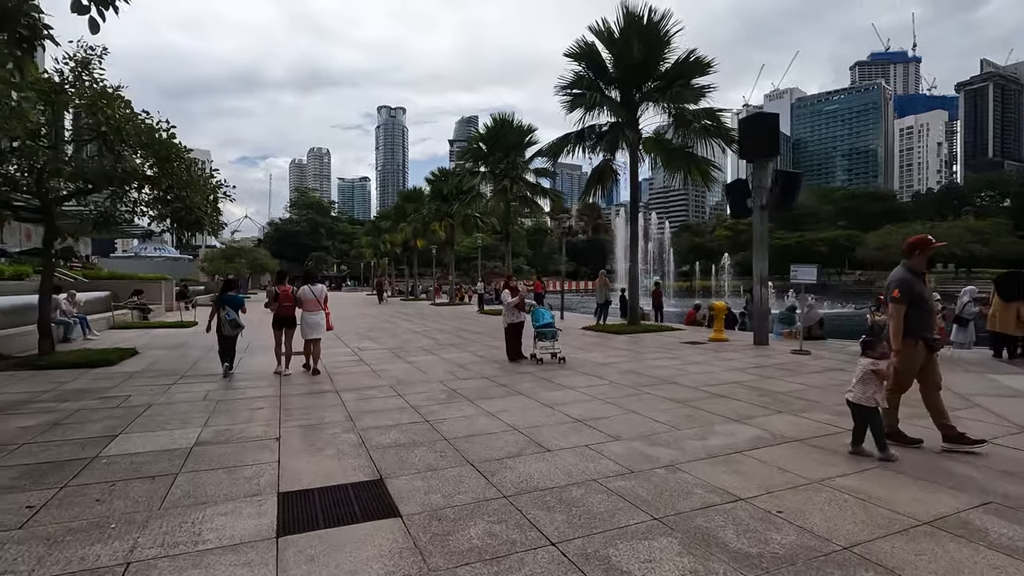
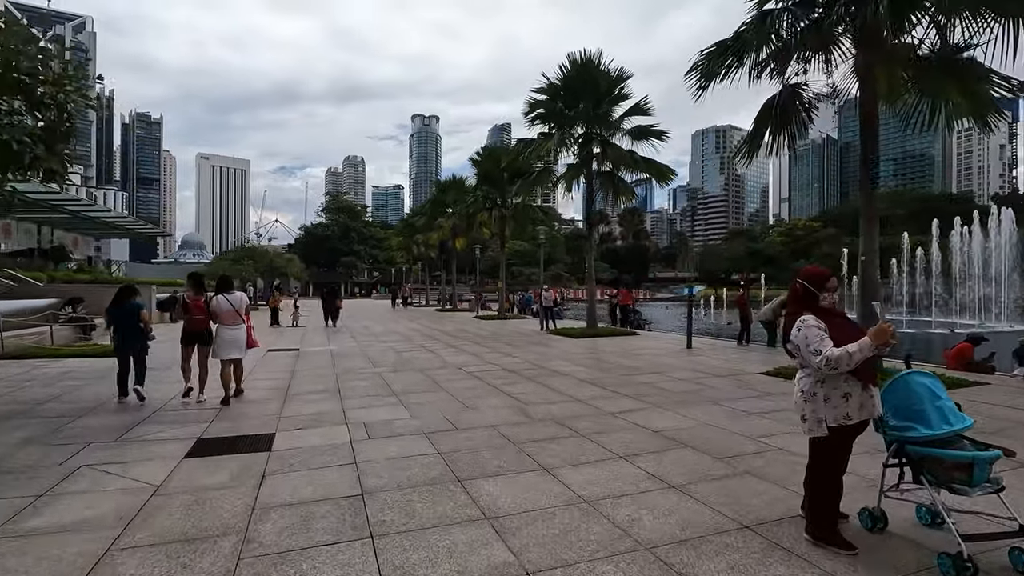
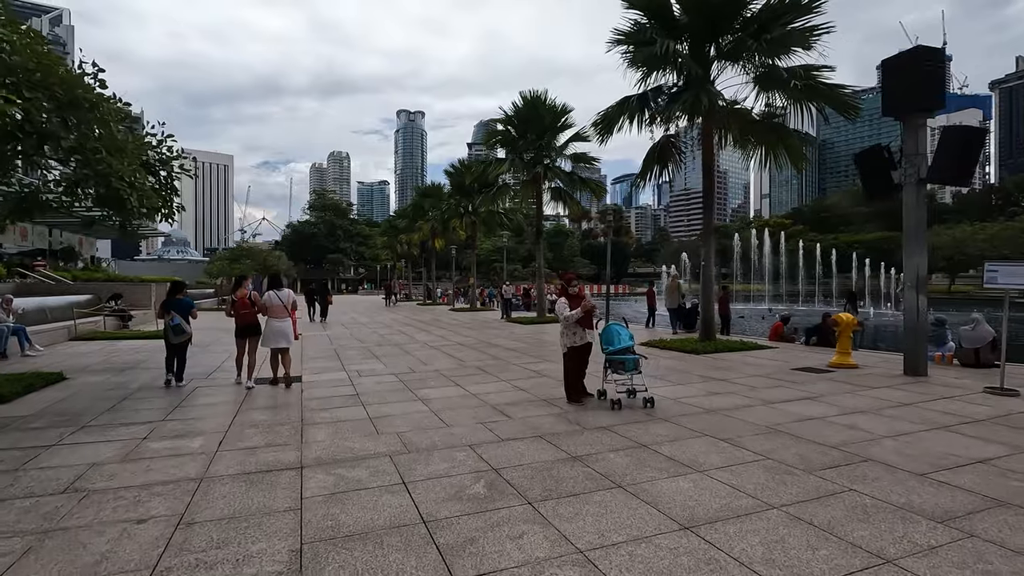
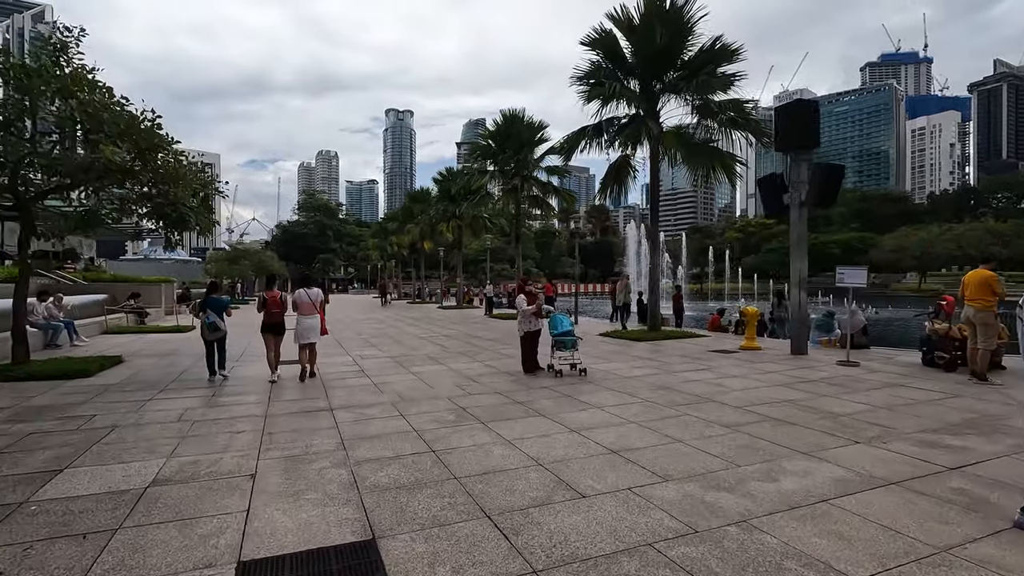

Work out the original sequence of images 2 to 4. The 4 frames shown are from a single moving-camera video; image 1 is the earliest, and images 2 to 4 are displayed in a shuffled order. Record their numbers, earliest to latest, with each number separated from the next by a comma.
4, 3, 2
